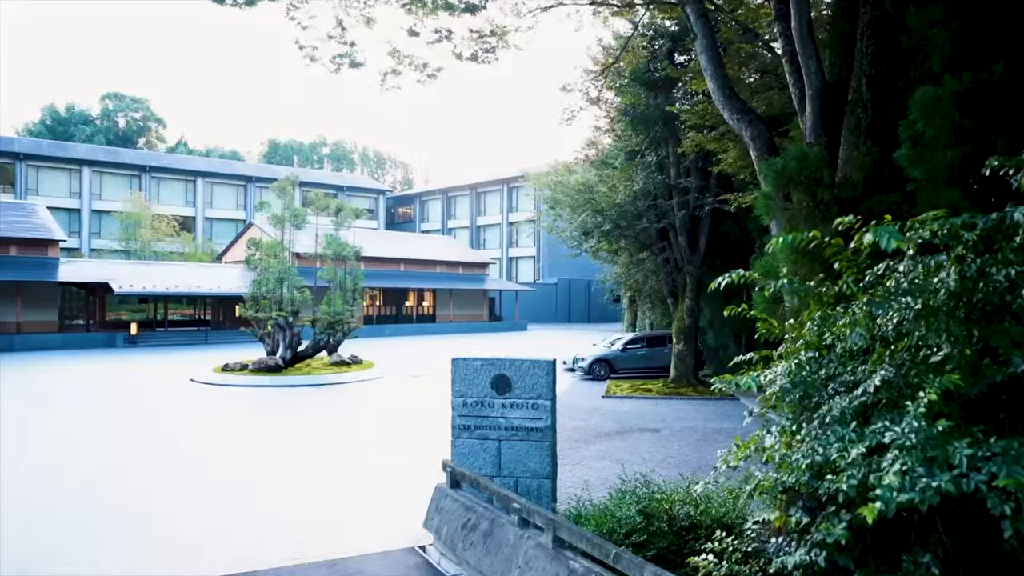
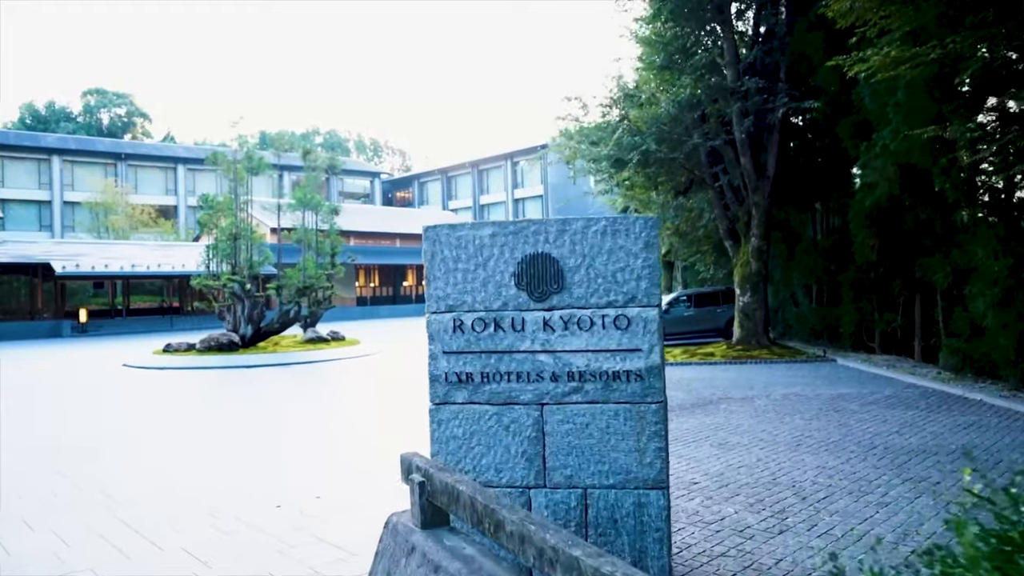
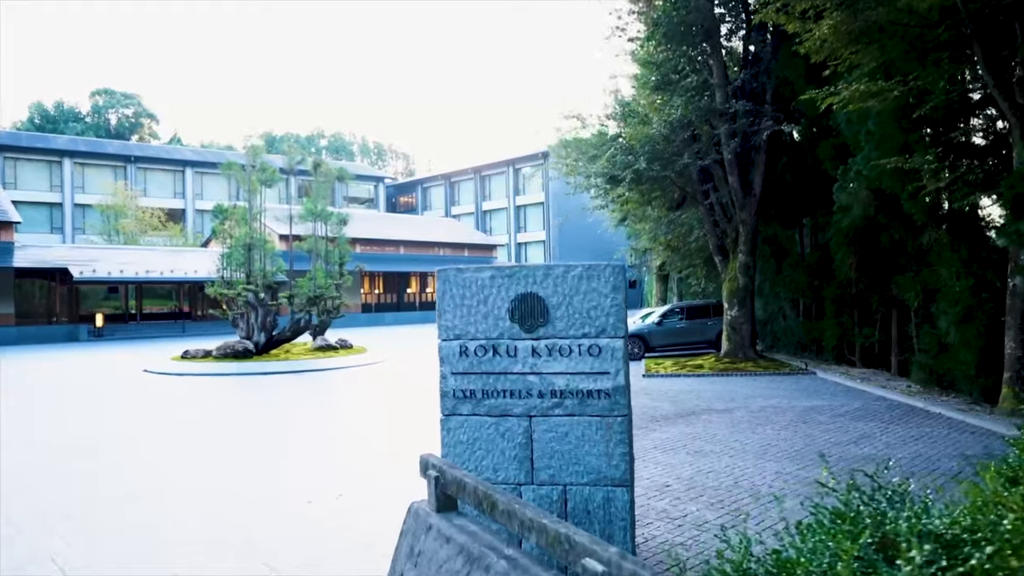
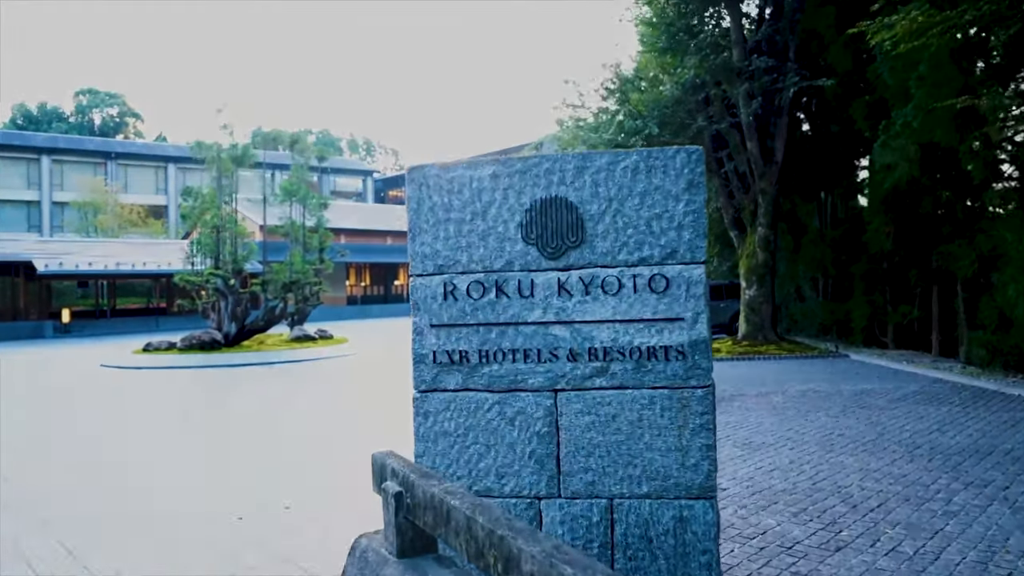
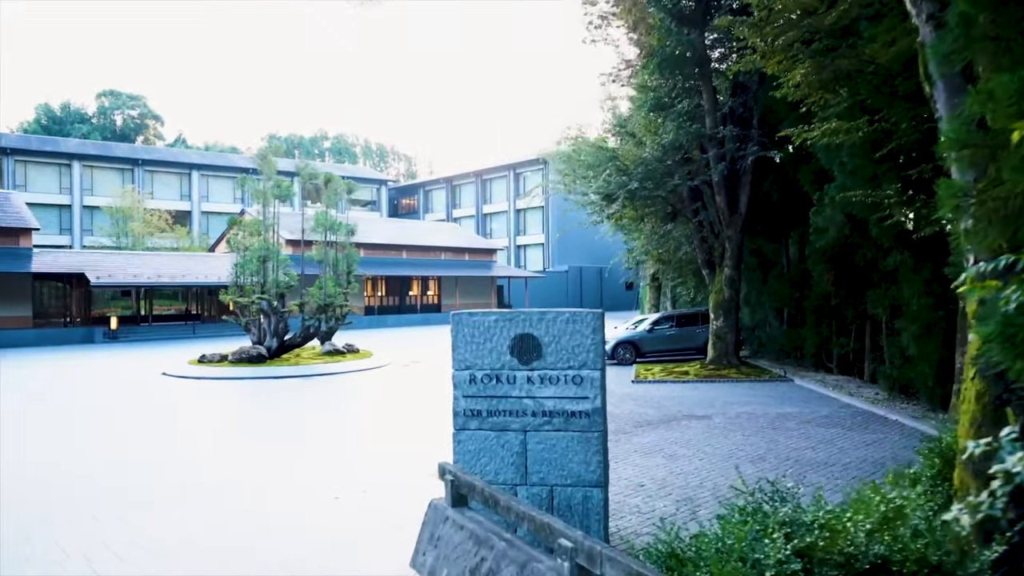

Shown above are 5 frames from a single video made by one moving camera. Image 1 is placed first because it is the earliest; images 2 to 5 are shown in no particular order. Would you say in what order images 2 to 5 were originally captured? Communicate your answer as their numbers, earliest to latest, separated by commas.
5, 3, 2, 4
